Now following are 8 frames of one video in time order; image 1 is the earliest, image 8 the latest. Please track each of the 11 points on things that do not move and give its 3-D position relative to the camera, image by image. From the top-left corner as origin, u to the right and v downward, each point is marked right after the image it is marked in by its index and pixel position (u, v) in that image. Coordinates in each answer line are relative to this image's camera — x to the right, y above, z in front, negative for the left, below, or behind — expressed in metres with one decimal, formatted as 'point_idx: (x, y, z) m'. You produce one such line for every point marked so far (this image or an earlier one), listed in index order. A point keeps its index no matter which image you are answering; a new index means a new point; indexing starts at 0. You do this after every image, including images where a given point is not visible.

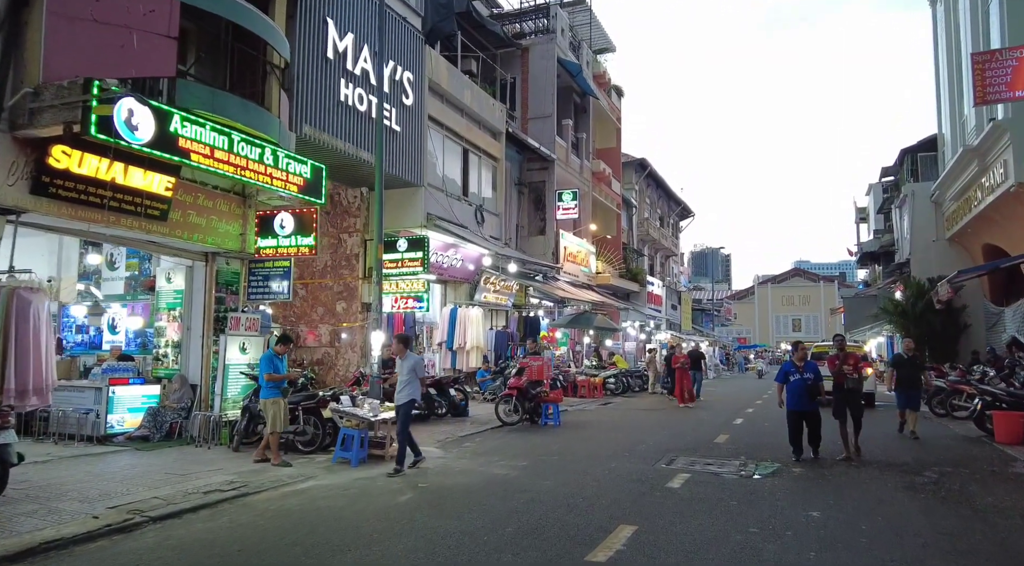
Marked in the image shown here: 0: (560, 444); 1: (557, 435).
0: (+0.7, -2.6, +12.0) m
1: (+0.8, -2.7, +13.3) m
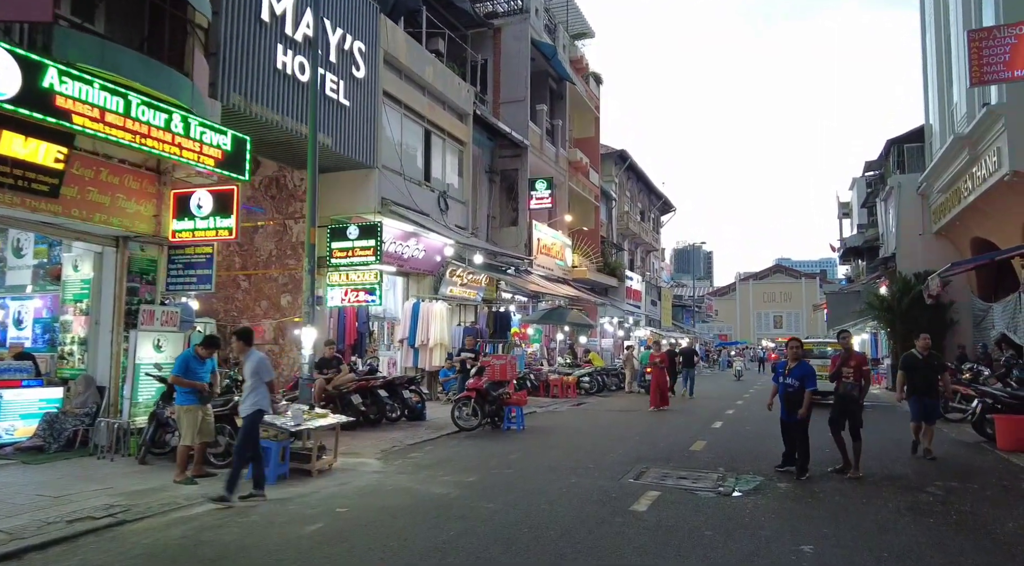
0: (+0.1, -2.4, +10.7) m
1: (+0.1, -2.6, +12.0) m
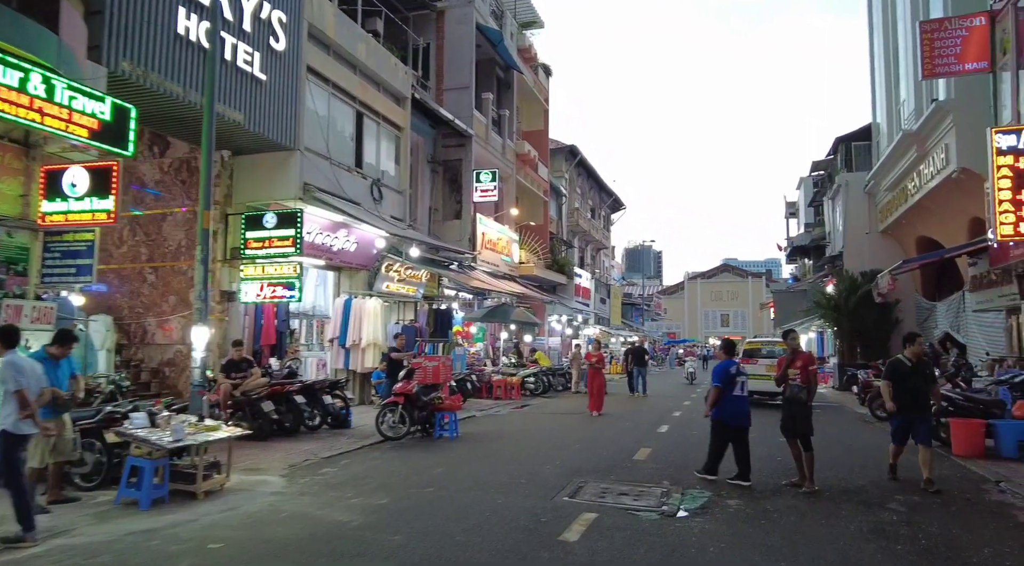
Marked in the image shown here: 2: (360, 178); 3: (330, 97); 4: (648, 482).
0: (-0.9, -2.4, +9.7) m
1: (-1.0, -2.5, +11.0) m
2: (-3.2, +2.2, +16.0) m
3: (-3.6, +3.6, +14.9) m
4: (+1.6, -2.3, +8.6) m
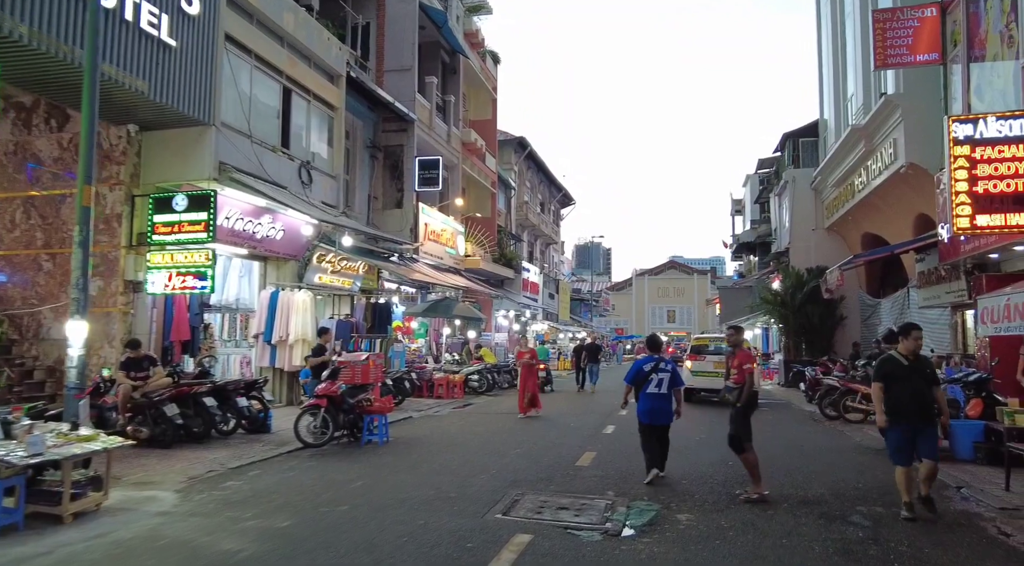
0: (-1.7, -2.2, +8.7) m
1: (-1.8, -2.4, +10.0) m
2: (-4.4, +2.4, +14.9) m
3: (-4.7, +3.8, +13.7) m
4: (+0.8, -2.2, +7.8) m
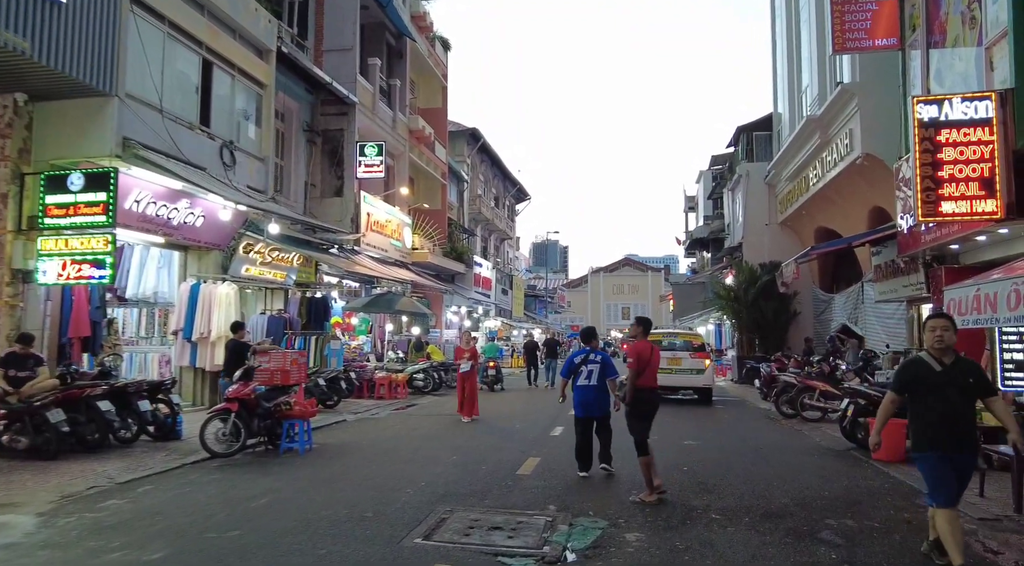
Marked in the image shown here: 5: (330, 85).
0: (-2.4, -2.1, +7.6) m
1: (-2.6, -2.2, +8.9) m
2: (-5.5, +2.6, +13.6) m
3: (-5.7, +4.0, +12.4) m
4: (+0.2, -2.1, +6.9) m
5: (-4.7, +5.1, +19.6) m
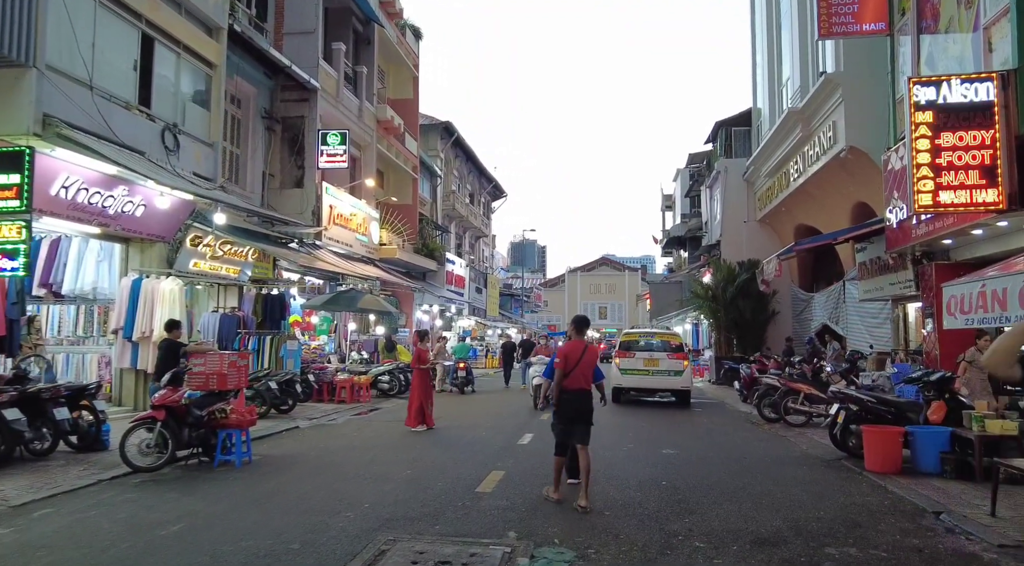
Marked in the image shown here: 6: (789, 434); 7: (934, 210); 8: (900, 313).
0: (-2.8, -2.0, +6.6) m
1: (-3.0, -2.1, +7.9) m
2: (-6.0, +2.7, +12.4) m
3: (-6.2, +4.1, +11.3) m
4: (-0.2, -2.0, +5.9) m
5: (-5.4, +5.2, +18.5) m
6: (+4.6, -2.5, +12.7) m
7: (+5.4, +0.9, +9.7) m
8: (+8.4, -0.7, +16.4) m
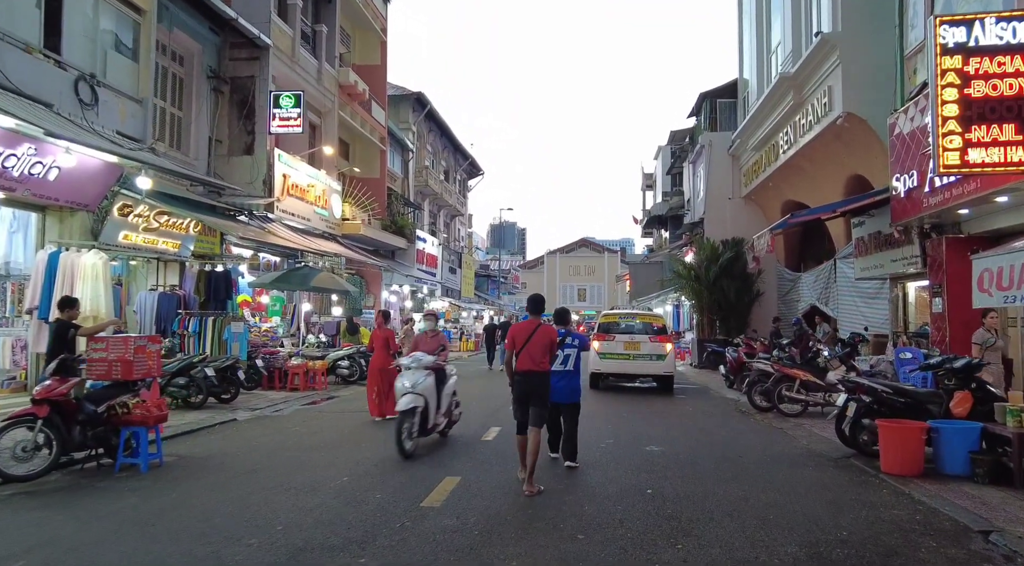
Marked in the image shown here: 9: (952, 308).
0: (-3.1, -1.8, +5.1) m
1: (-3.4, -1.9, +6.4) m
2: (-6.5, +3.1, +10.8) m
3: (-6.6, +4.4, +9.6) m
4: (-0.5, -1.8, +4.5) m
5: (-6.1, +5.7, +16.7) m
6: (+4.1, -2.2, +11.4) m
7: (+4.9, +1.2, +8.4) m
8: (+7.8, -0.2, +15.2) m
9: (+6.9, -0.4, +11.8) m
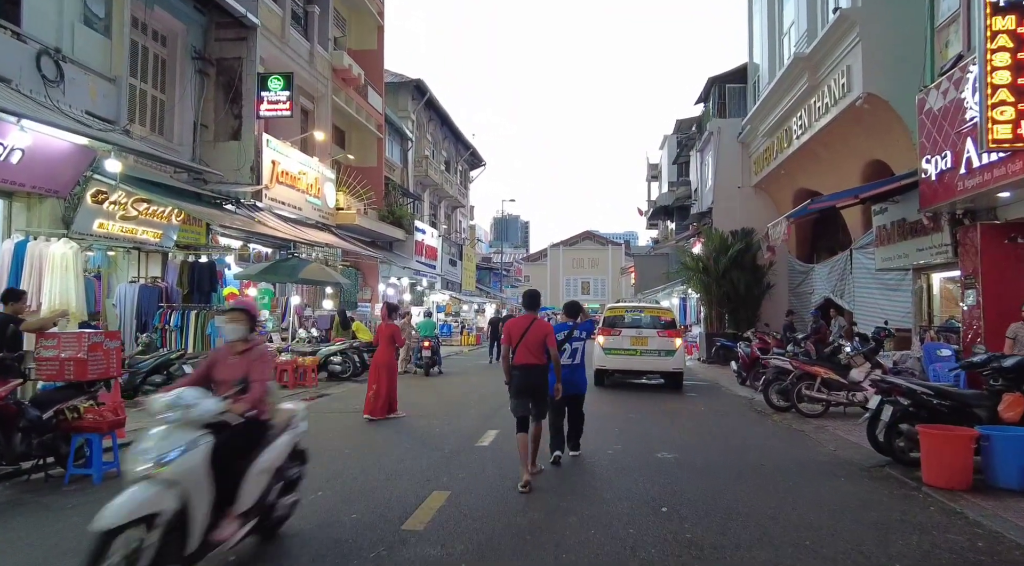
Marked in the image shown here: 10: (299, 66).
0: (-3.1, -1.7, +4.2) m
1: (-3.5, -1.8, +5.5) m
2: (-6.5, +3.2, +9.9) m
3: (-6.7, +4.5, +8.7) m
4: (-0.6, -1.7, +3.7) m
5: (-6.1, +5.9, +15.9) m
6: (+4.1, -2.0, +10.5) m
7: (+4.9, +1.3, +7.5) m
8: (+7.8, 0.0, +14.3) m
9: (+6.8, -0.2, +10.9) m
10: (-5.4, +5.5, +19.3) m
